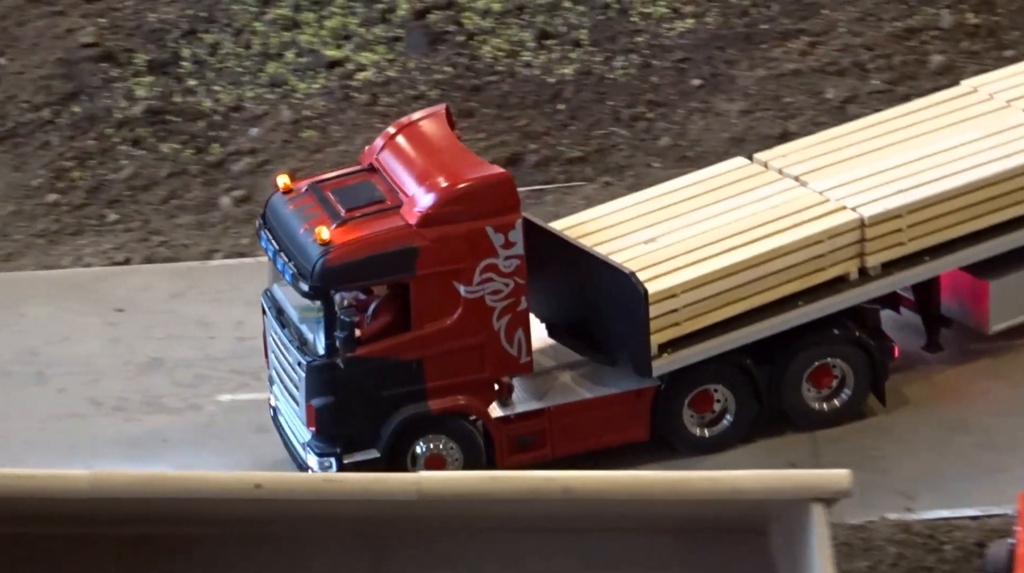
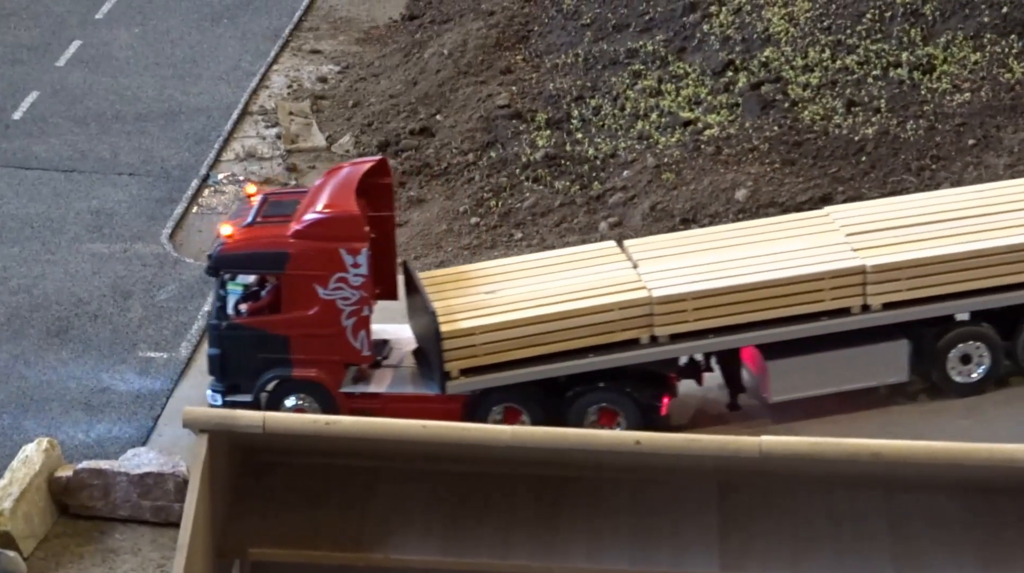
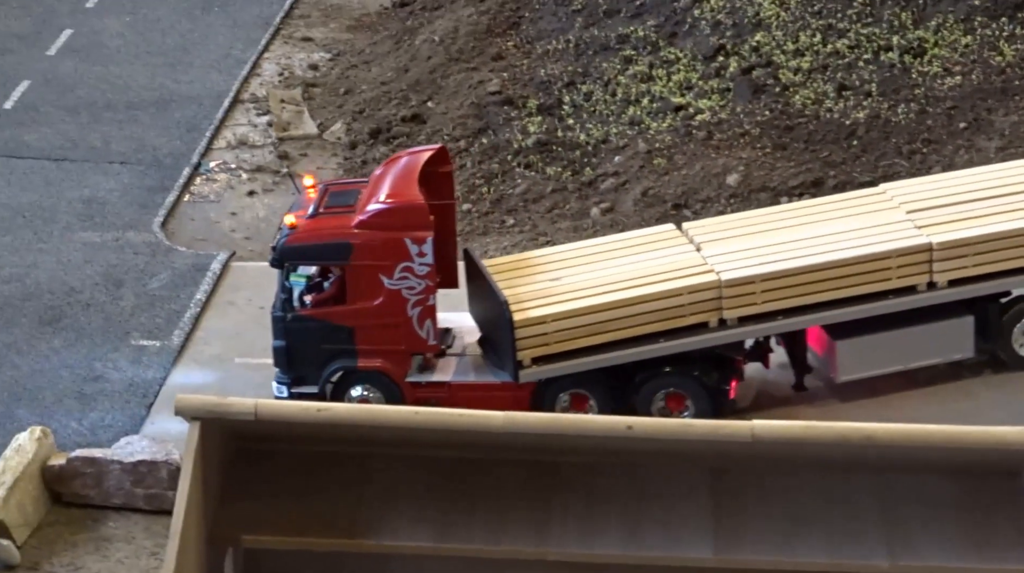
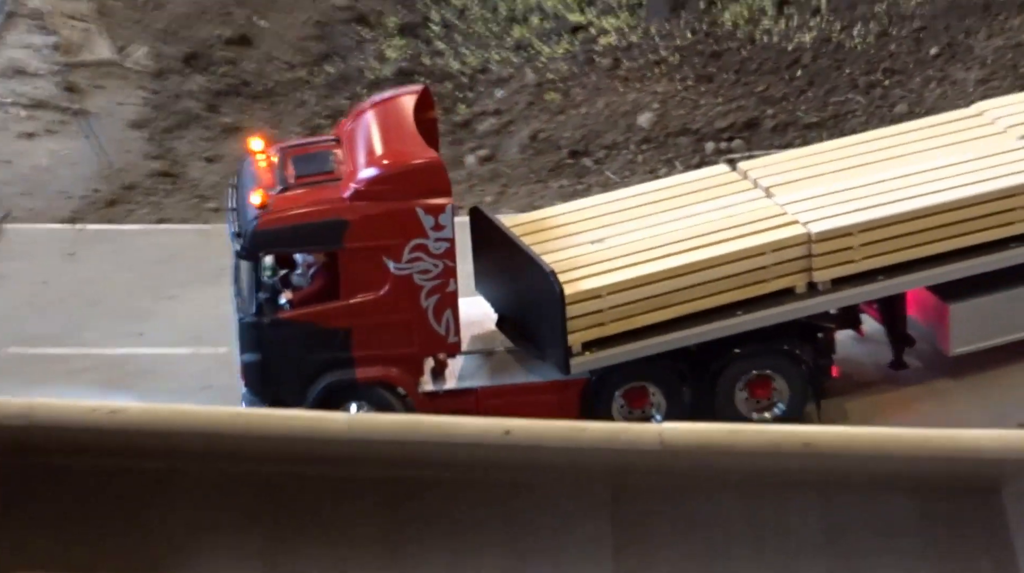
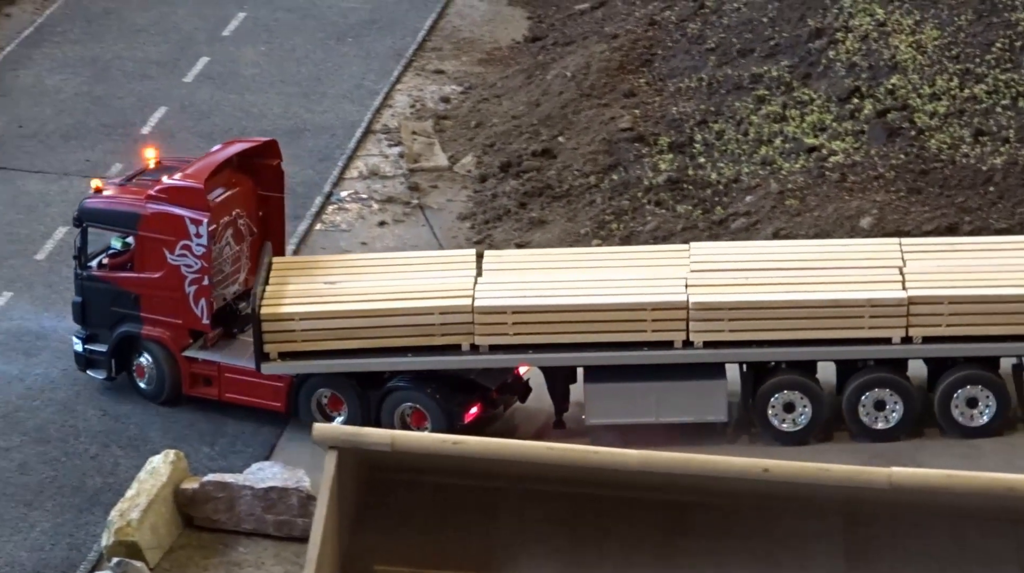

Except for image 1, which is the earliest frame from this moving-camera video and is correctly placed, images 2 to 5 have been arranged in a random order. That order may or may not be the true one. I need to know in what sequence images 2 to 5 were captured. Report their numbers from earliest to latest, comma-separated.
4, 3, 2, 5
